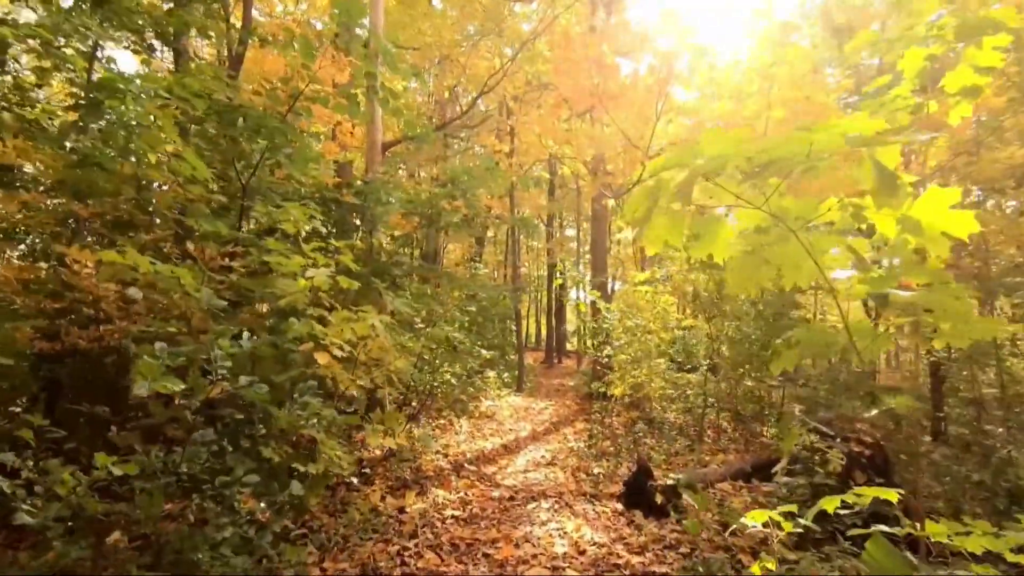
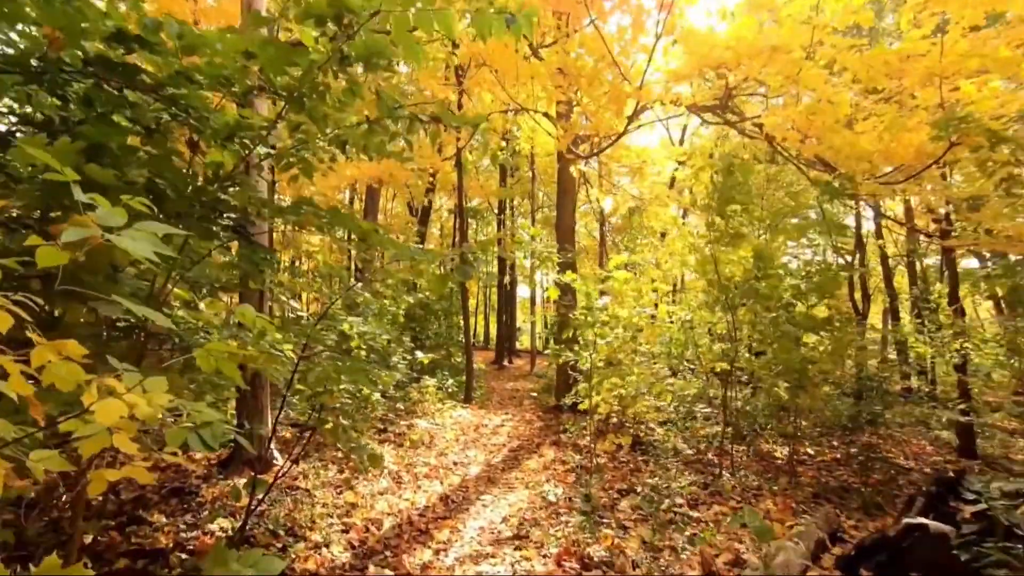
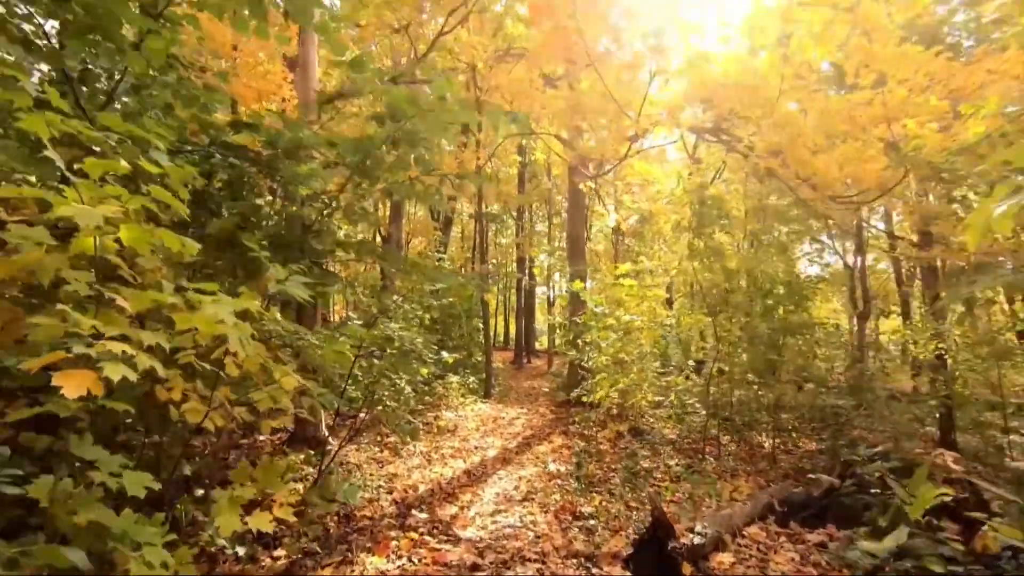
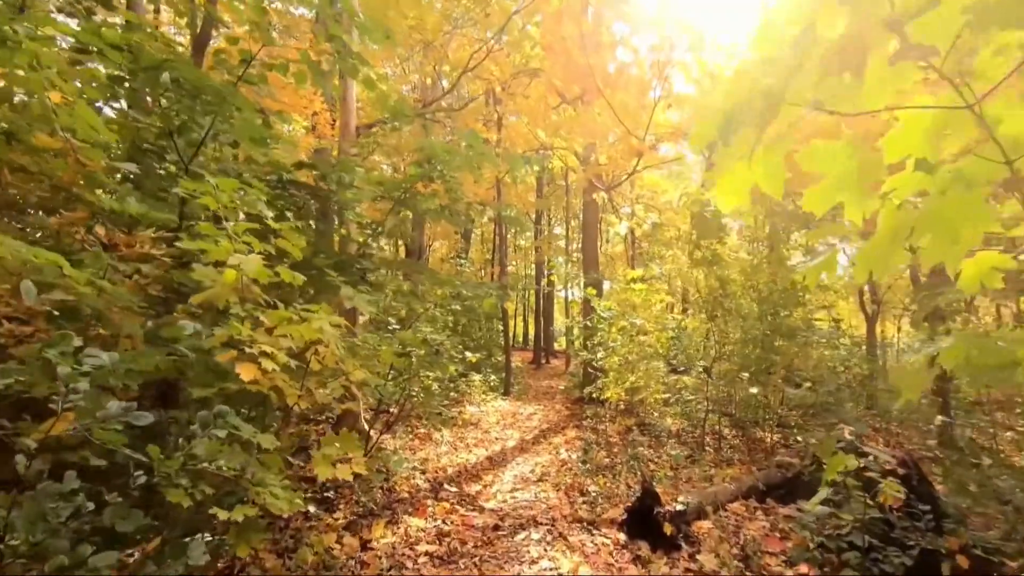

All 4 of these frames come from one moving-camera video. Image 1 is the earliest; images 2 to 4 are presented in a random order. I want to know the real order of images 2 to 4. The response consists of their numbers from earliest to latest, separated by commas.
4, 3, 2
